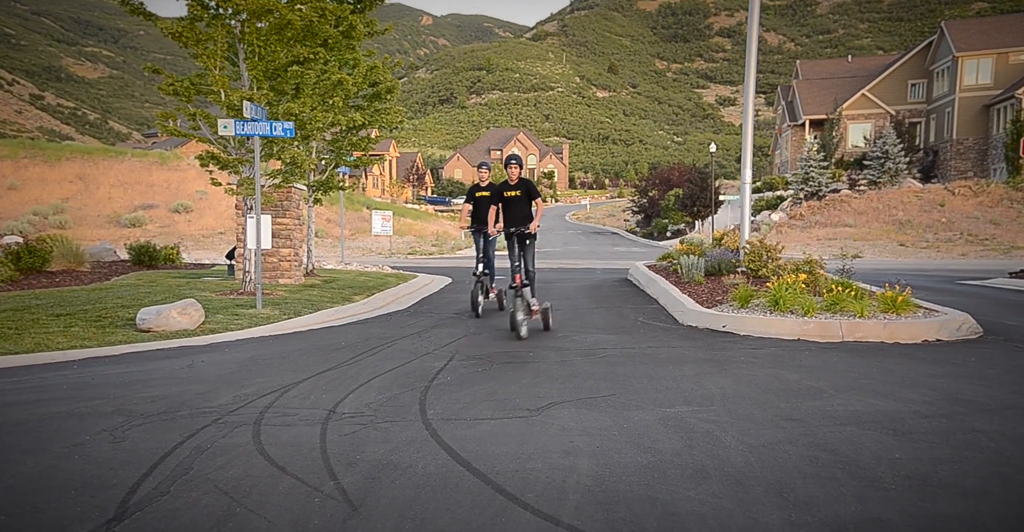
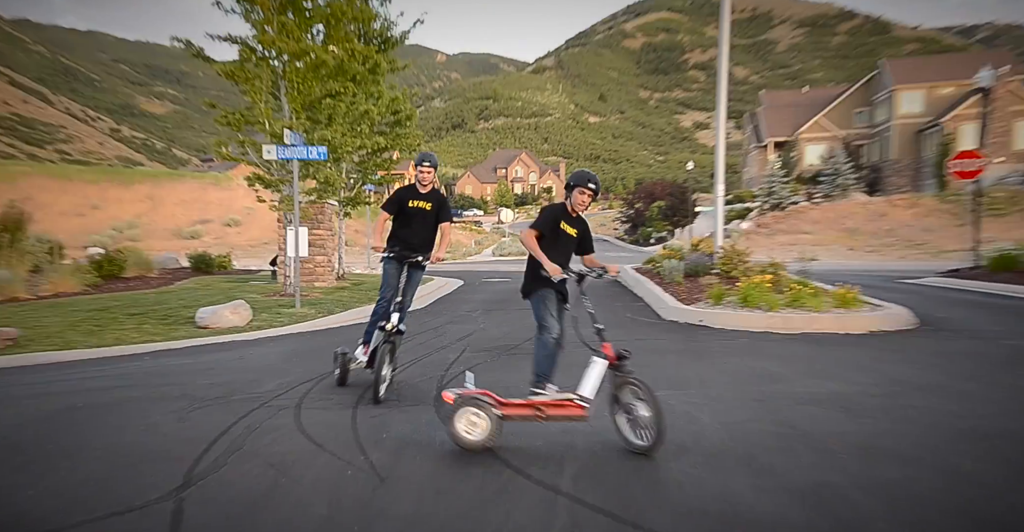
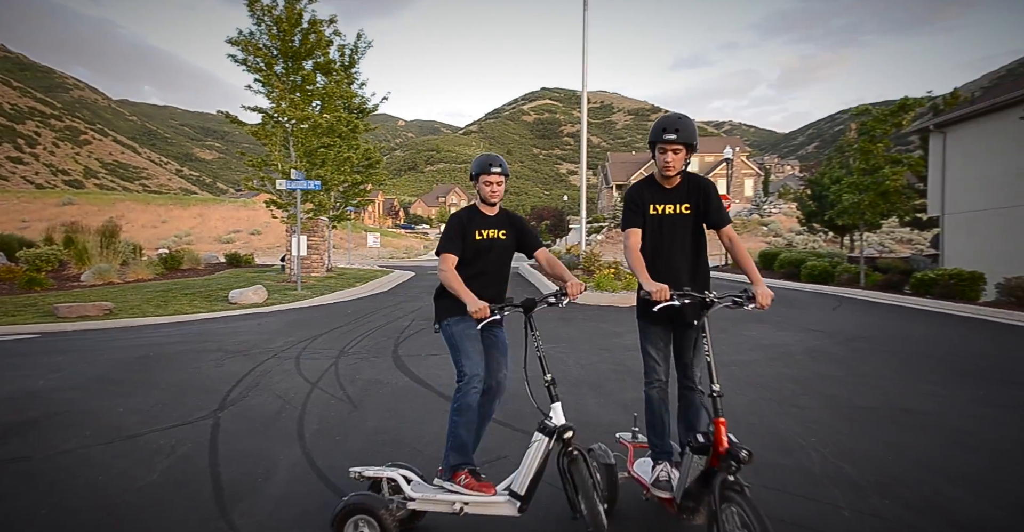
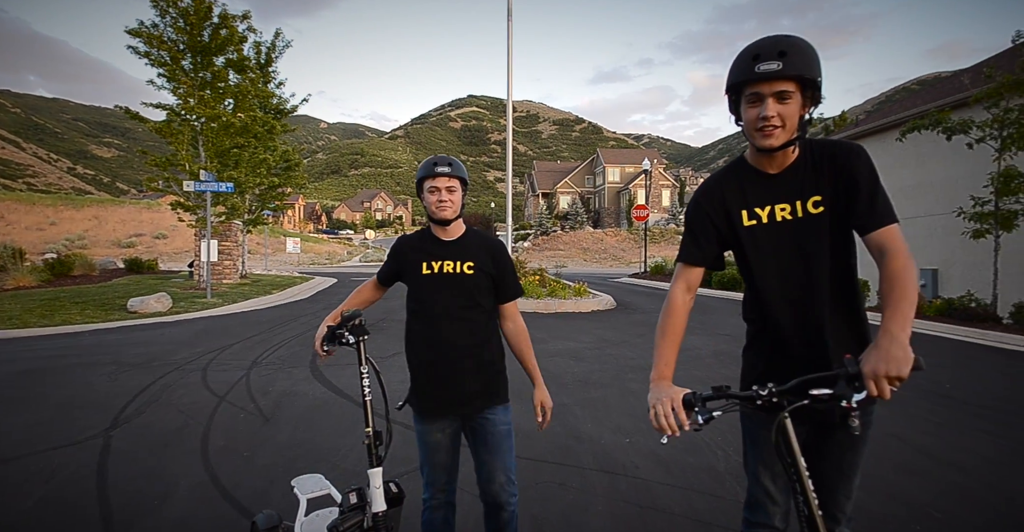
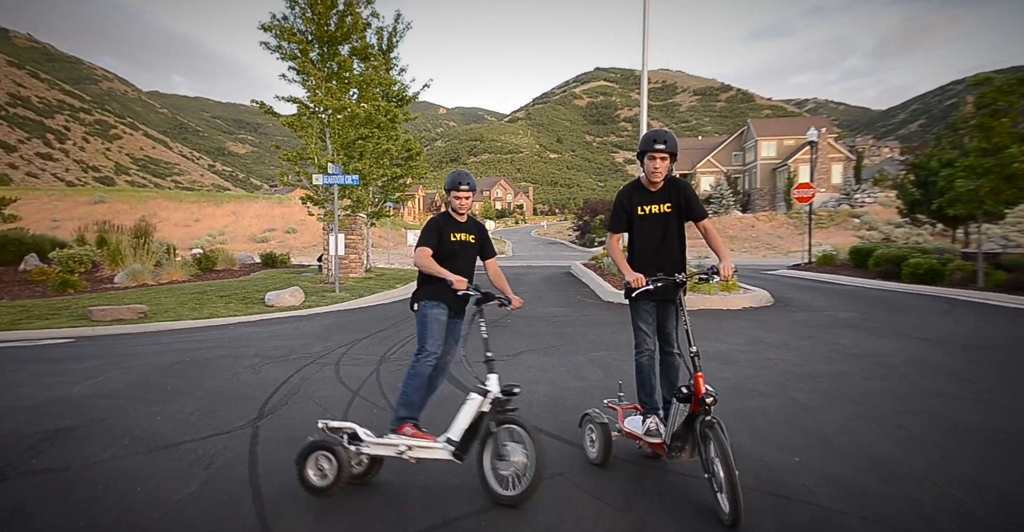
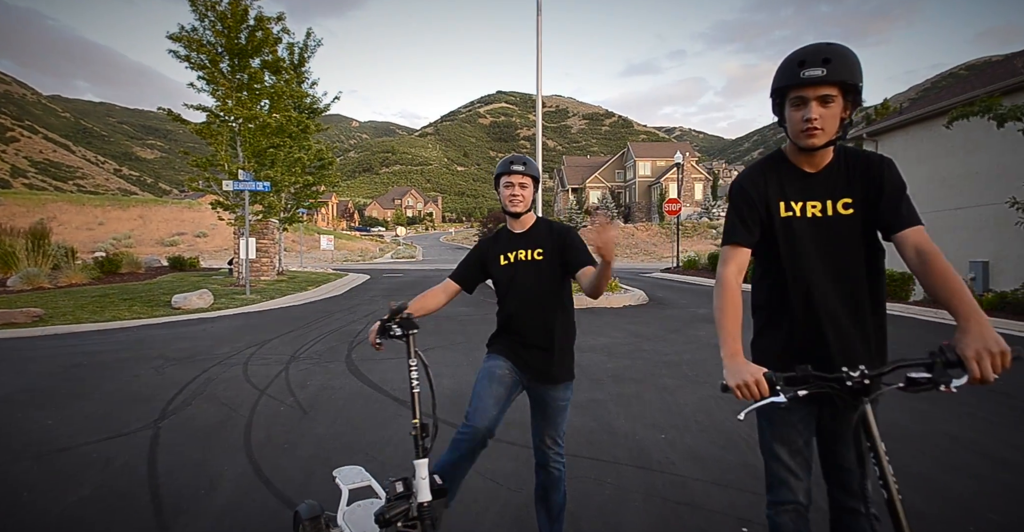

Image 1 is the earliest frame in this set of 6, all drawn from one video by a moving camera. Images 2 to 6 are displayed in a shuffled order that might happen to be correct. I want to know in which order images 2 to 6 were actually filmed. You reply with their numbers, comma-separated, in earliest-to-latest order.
2, 5, 3, 6, 4
